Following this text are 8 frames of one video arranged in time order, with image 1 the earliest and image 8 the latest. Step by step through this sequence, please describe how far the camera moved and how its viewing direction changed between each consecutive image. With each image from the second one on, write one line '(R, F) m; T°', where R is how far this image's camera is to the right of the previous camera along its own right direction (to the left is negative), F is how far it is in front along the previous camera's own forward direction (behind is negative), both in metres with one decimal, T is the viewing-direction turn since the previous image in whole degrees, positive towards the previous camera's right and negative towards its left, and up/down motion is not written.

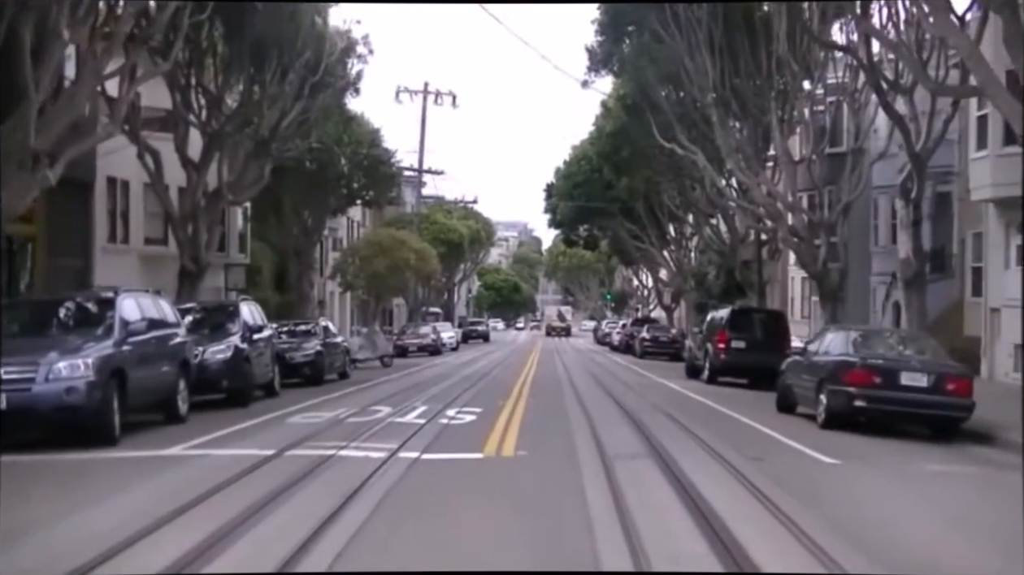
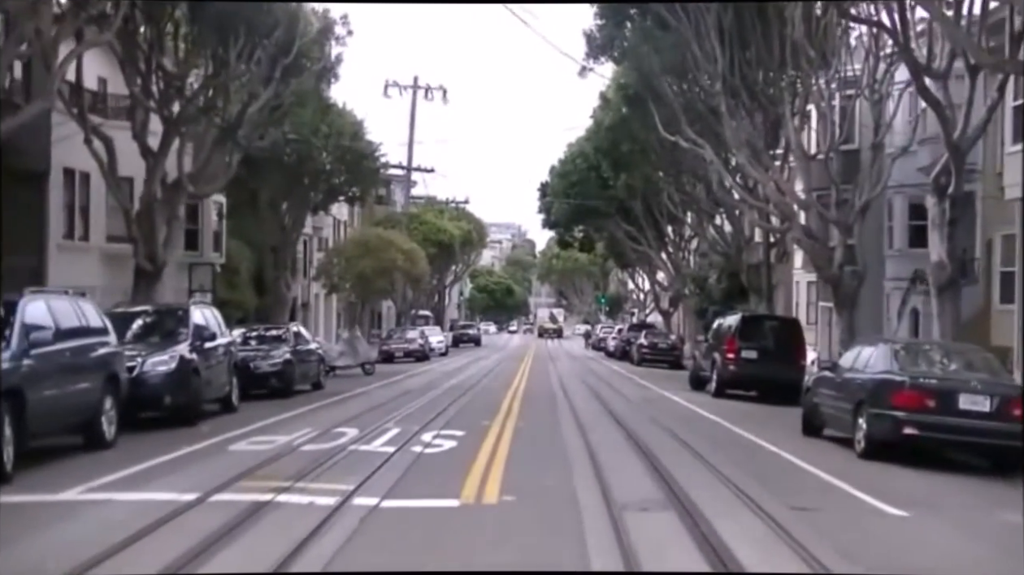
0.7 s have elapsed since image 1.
(+0.1, +2.1) m; 0°
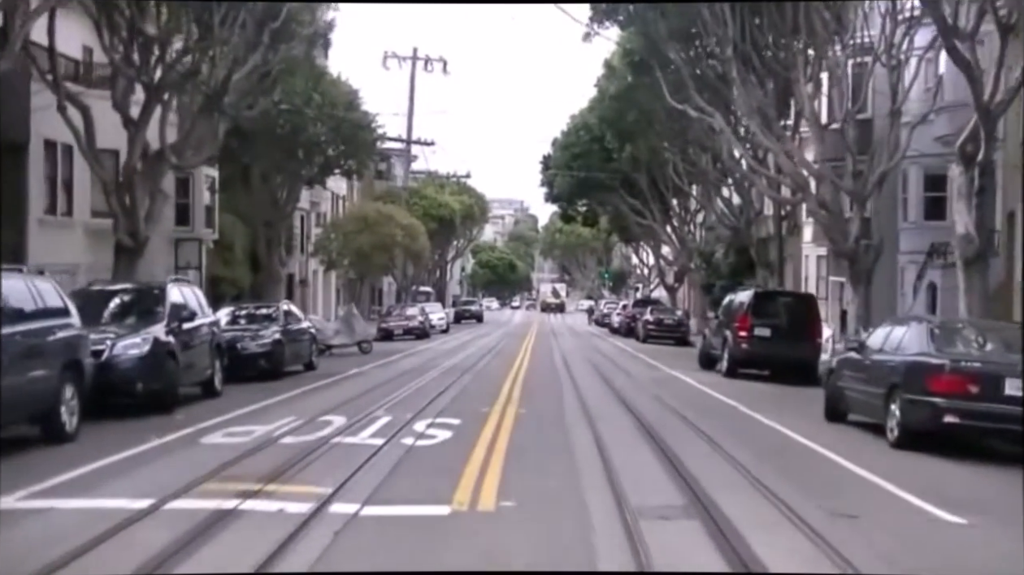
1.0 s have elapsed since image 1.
(0.0, +1.1) m; 0°
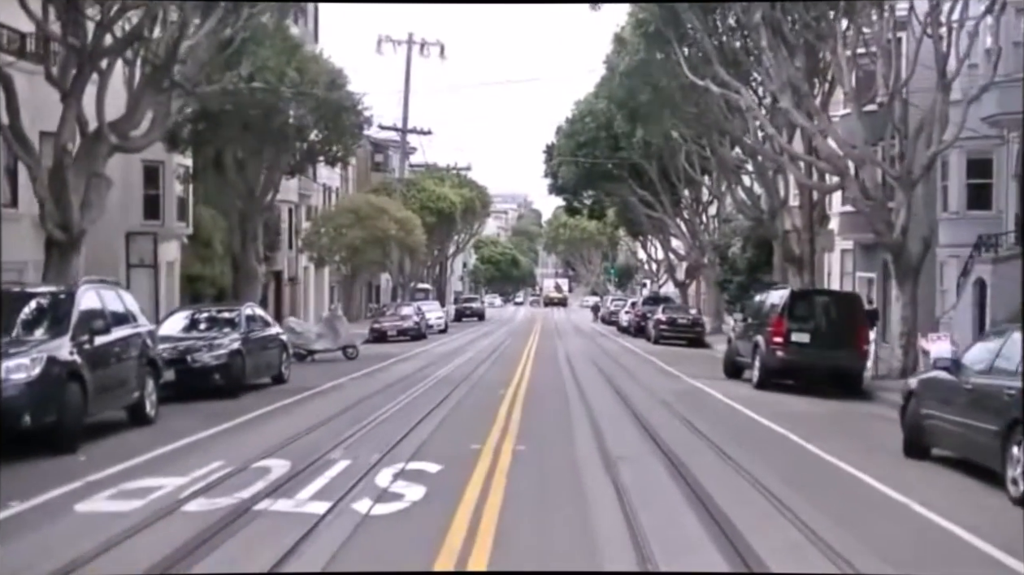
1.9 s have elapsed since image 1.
(+0.1, +2.9) m; 0°
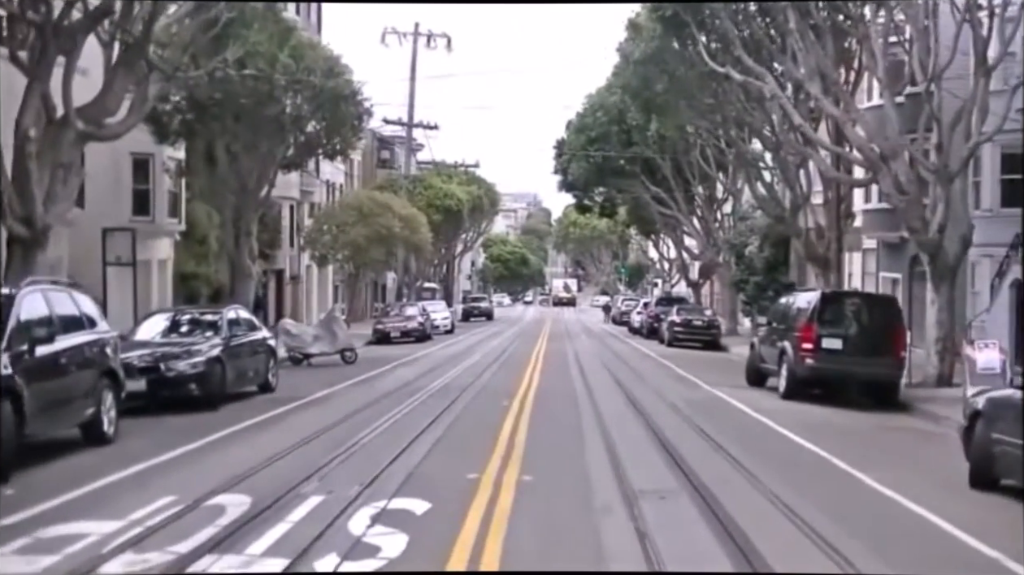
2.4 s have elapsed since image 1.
(+0.1, +1.5) m; -1°
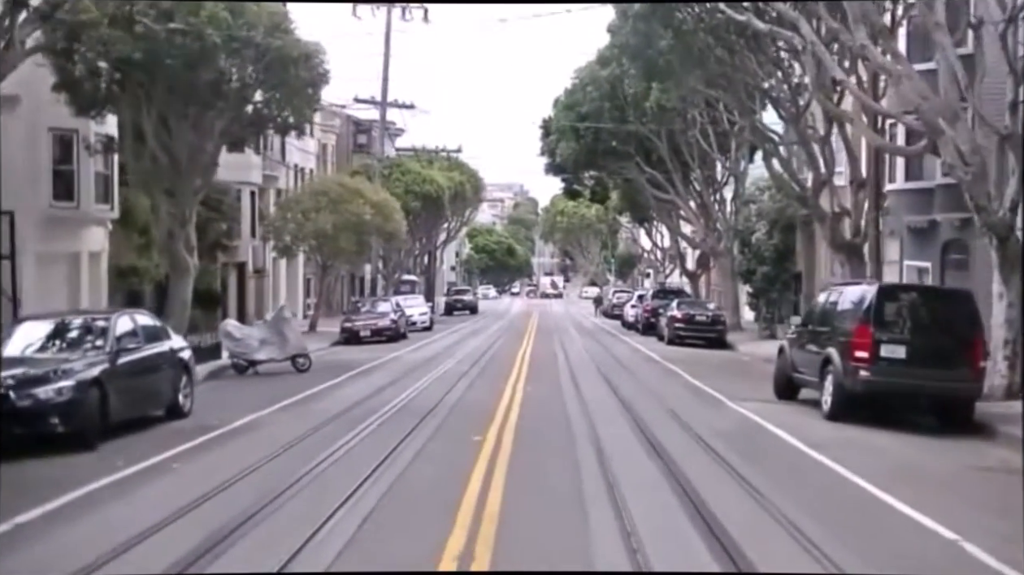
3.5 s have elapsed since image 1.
(+0.2, +3.7) m; +1°
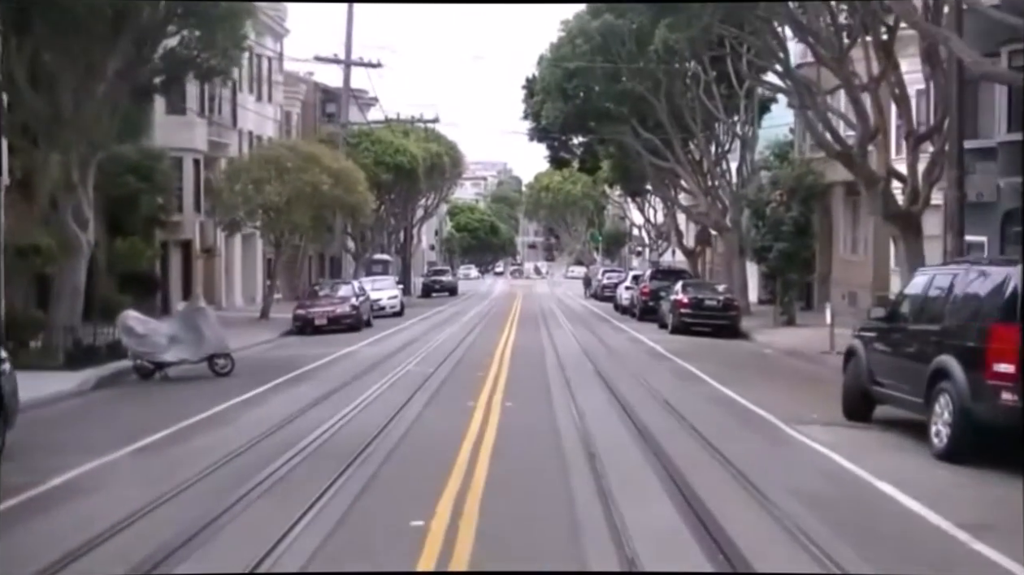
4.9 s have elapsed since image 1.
(+0.1, +4.6) m; +1°
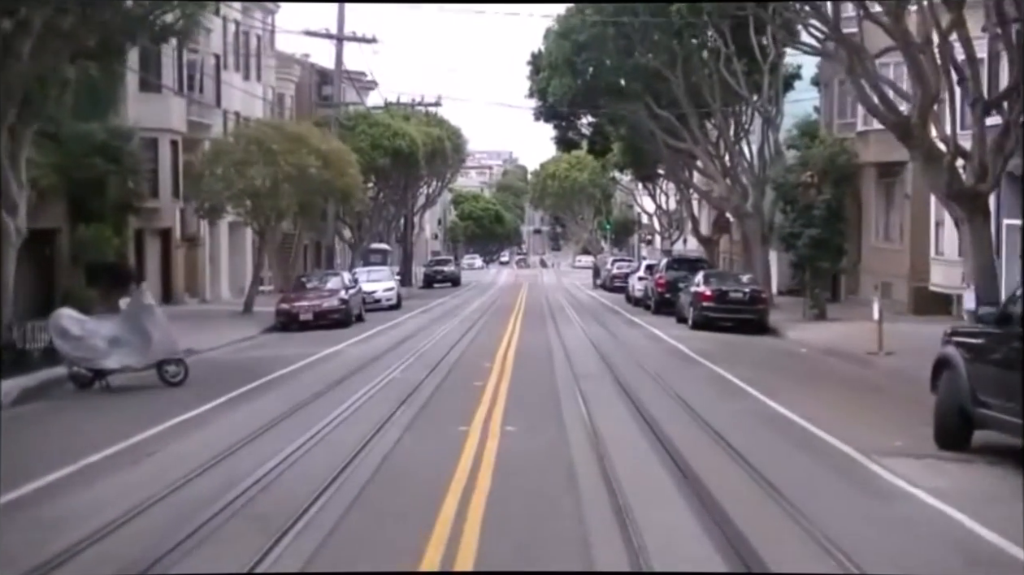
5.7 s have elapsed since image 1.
(0.0, +2.7) m; 0°
